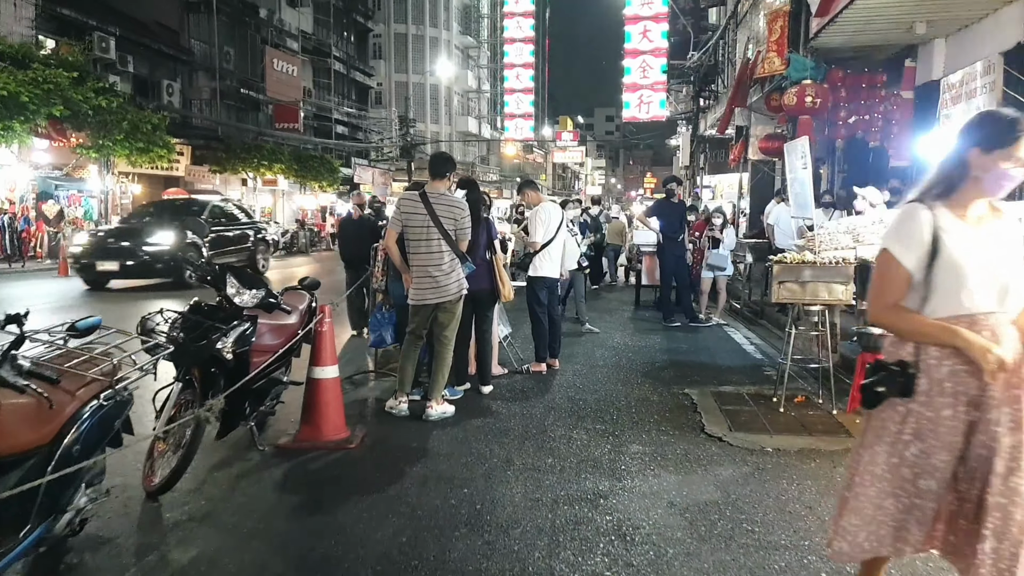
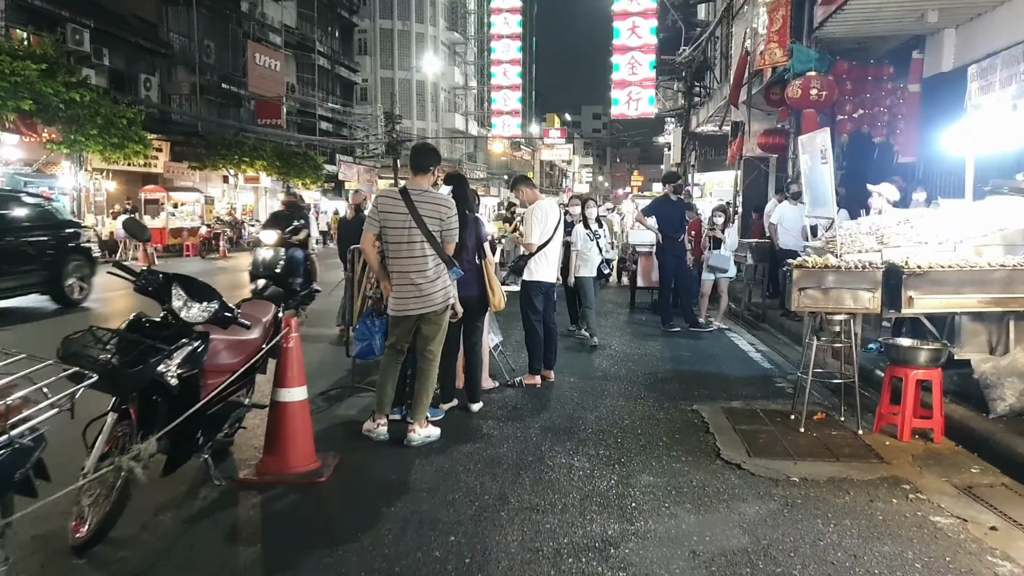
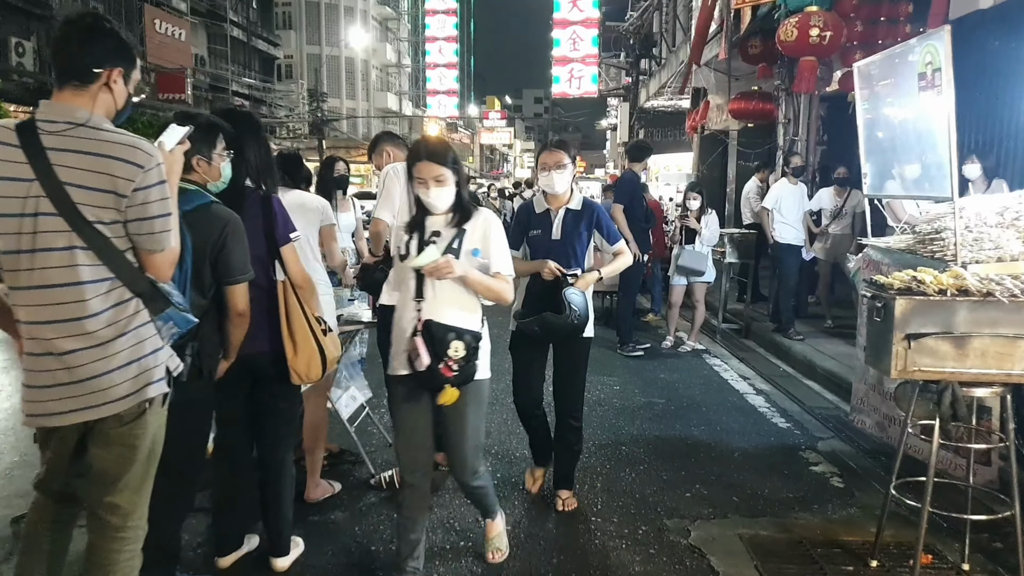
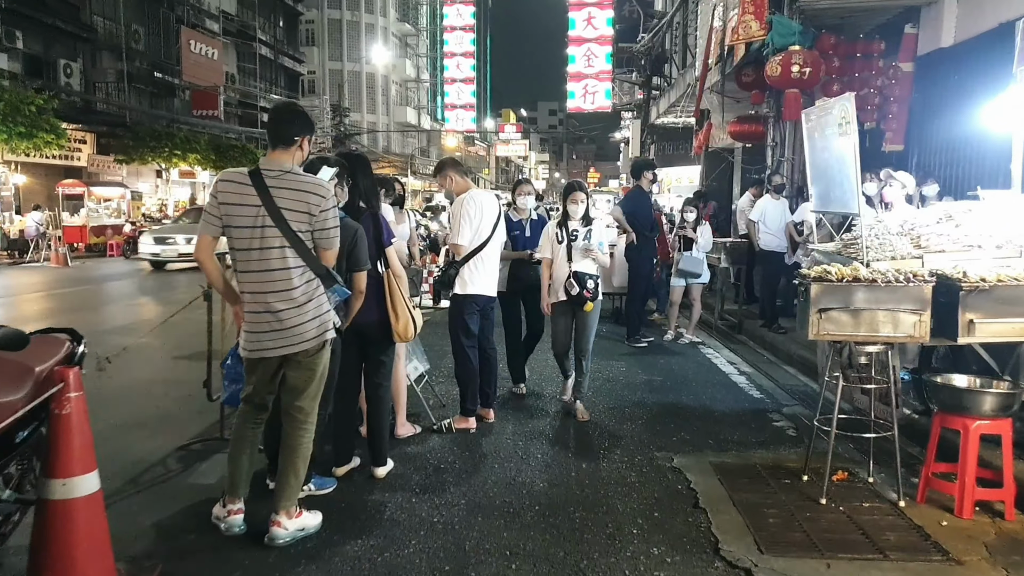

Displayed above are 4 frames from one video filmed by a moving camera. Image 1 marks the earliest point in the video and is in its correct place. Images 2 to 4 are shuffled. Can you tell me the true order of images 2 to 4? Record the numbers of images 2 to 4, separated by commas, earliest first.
2, 4, 3
